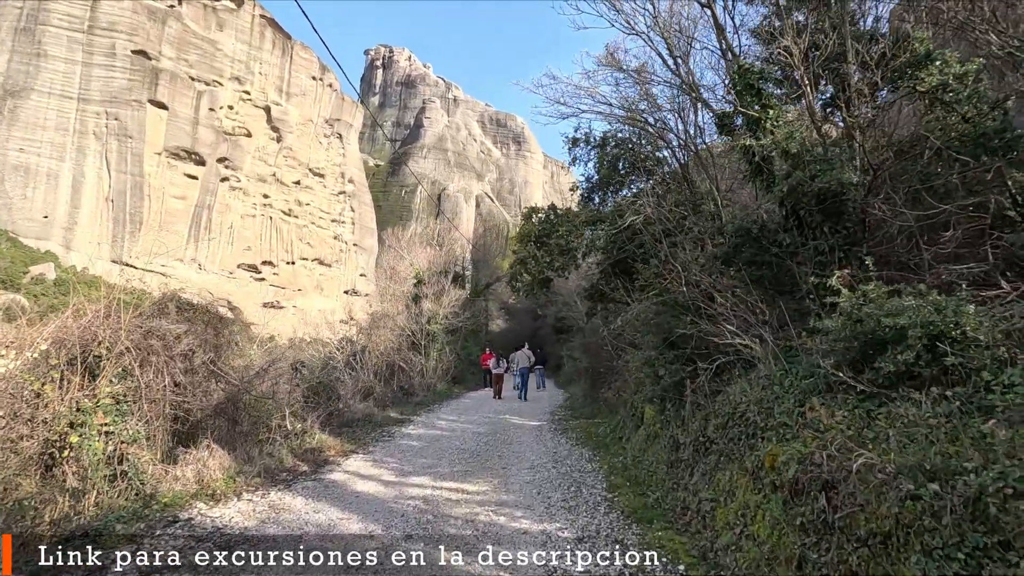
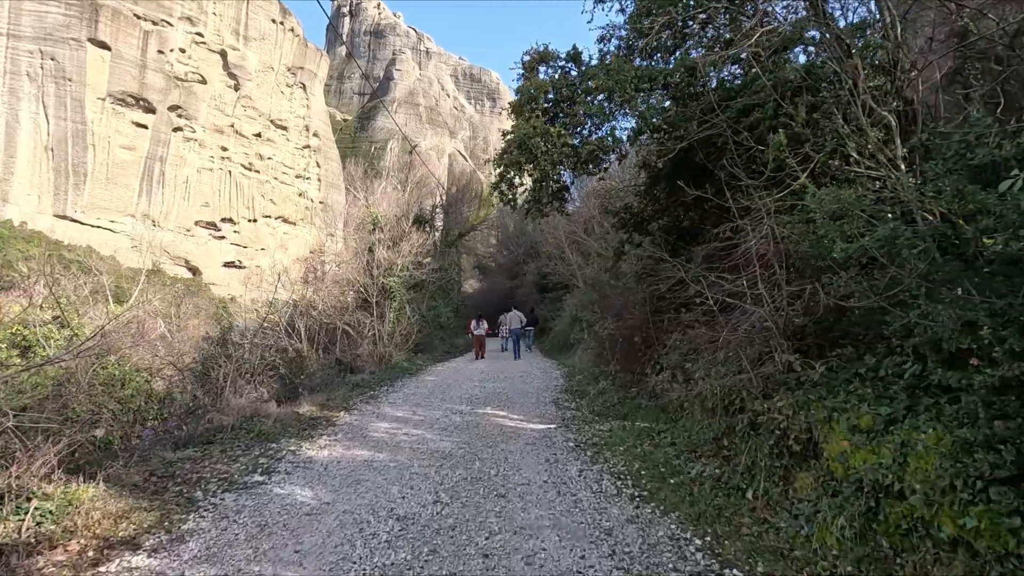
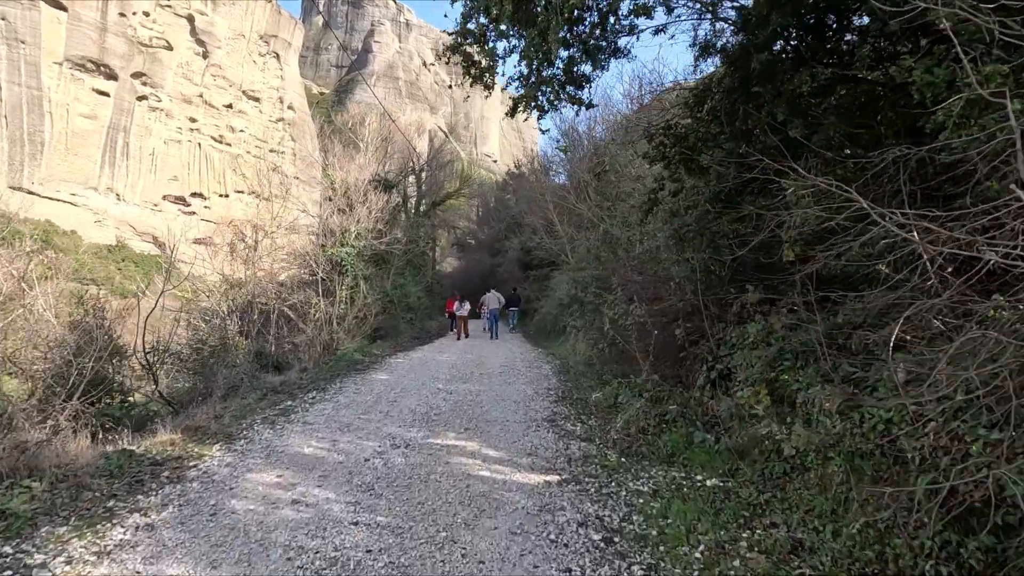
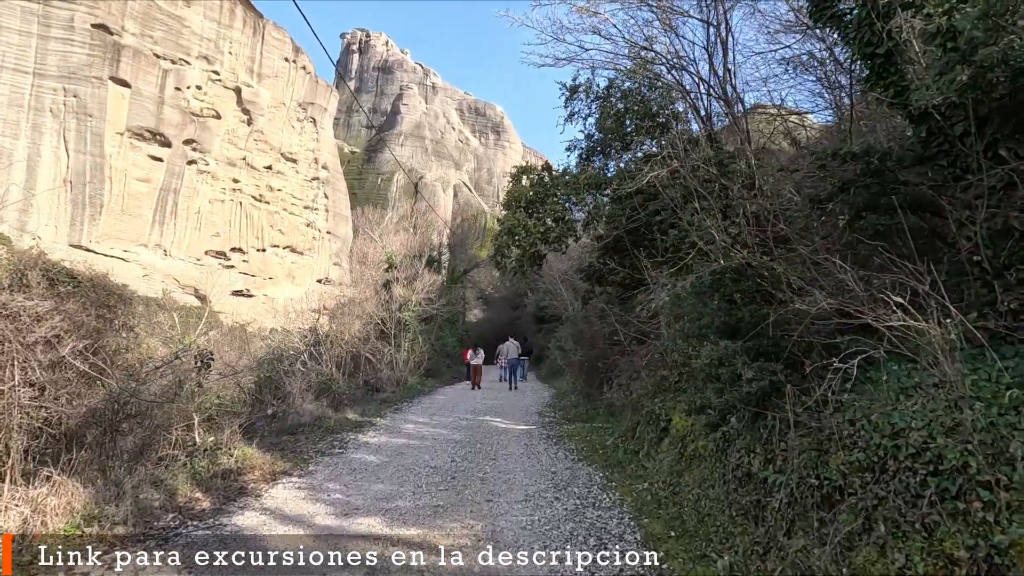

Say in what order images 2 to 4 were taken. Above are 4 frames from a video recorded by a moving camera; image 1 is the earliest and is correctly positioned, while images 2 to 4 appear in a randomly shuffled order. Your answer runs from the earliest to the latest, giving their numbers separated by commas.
4, 2, 3
